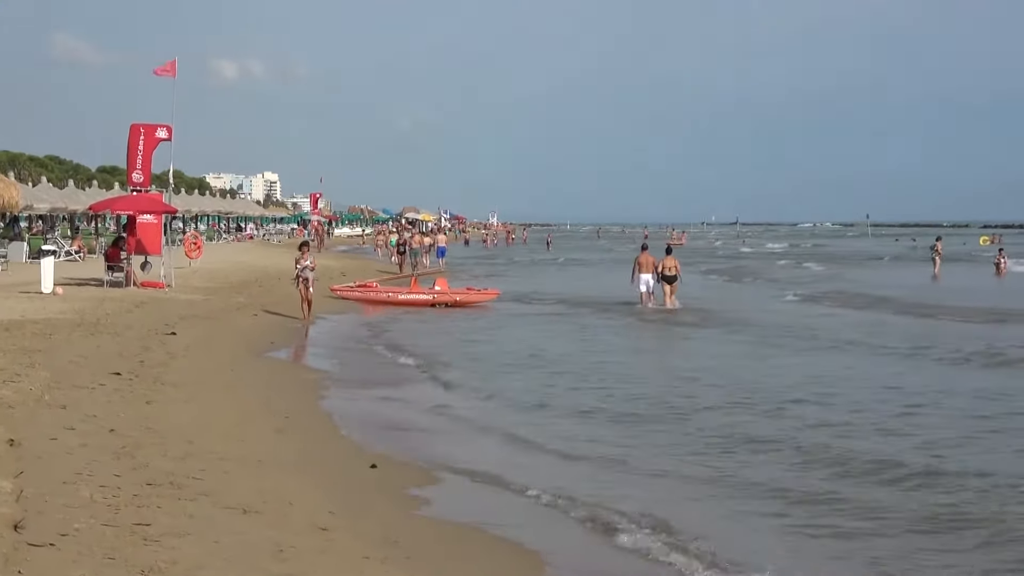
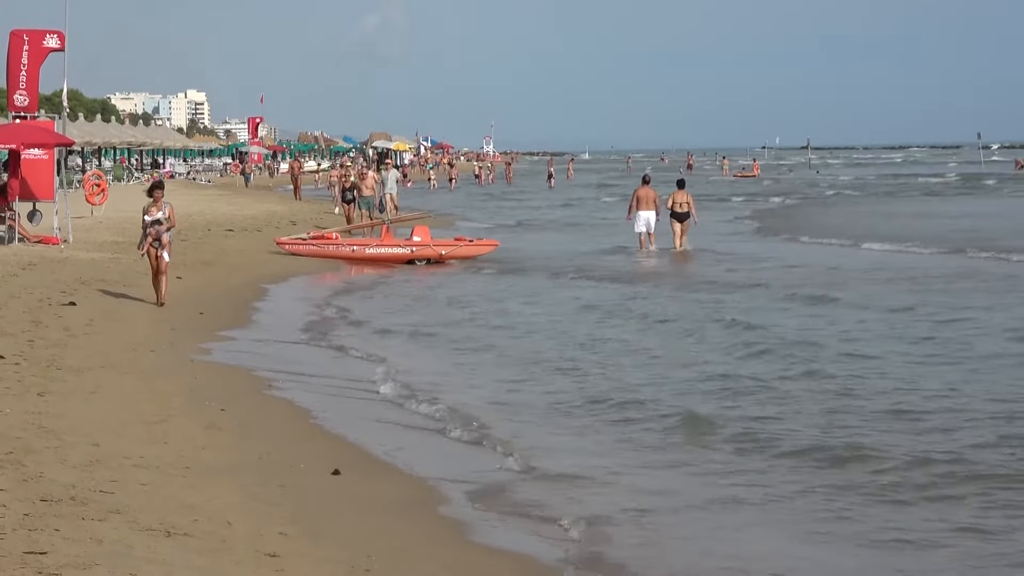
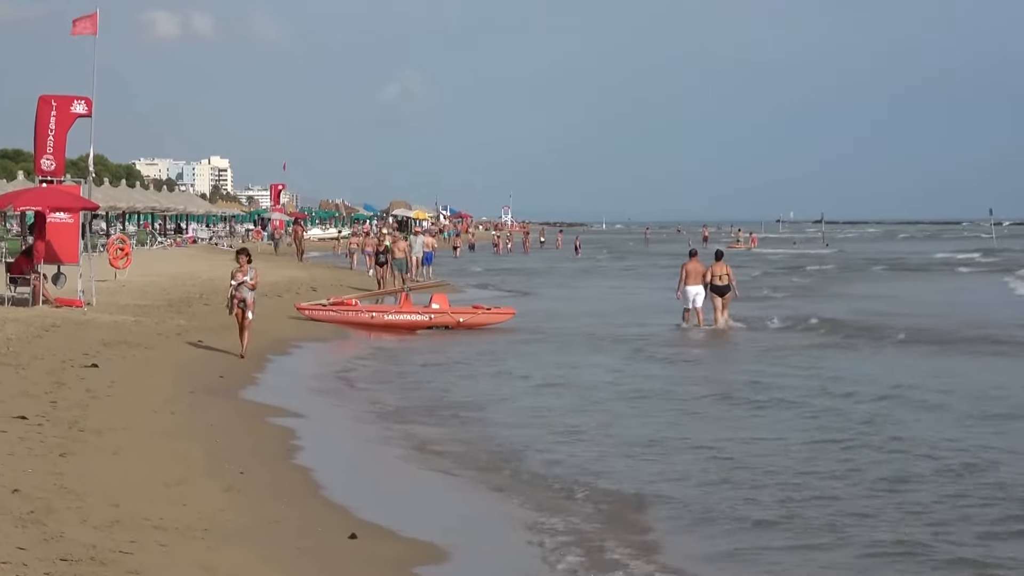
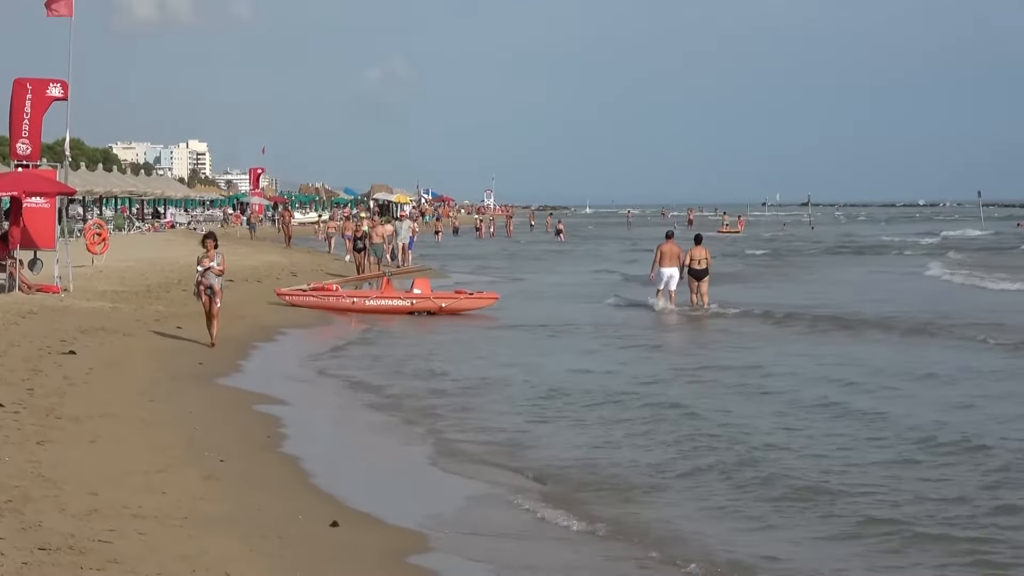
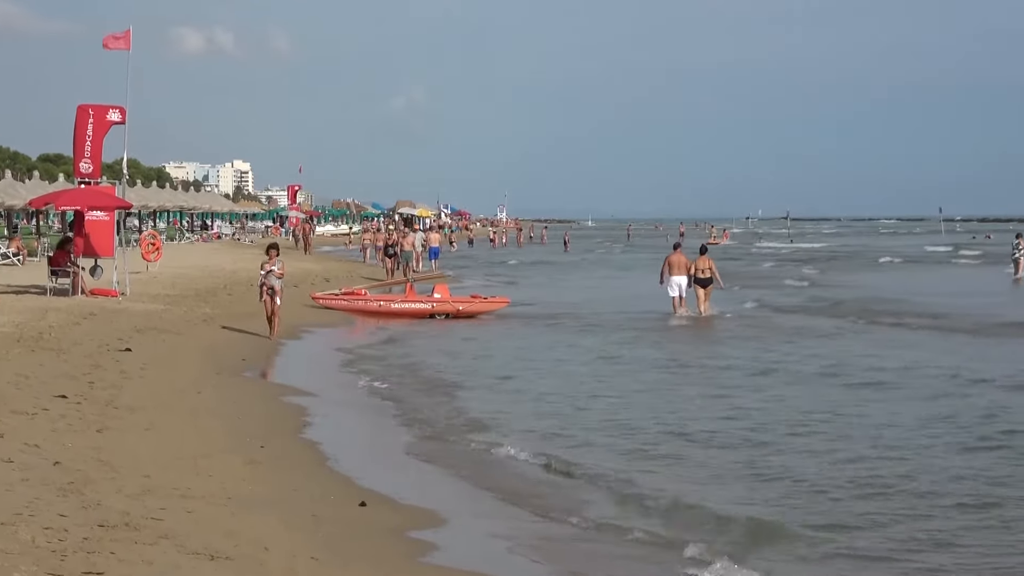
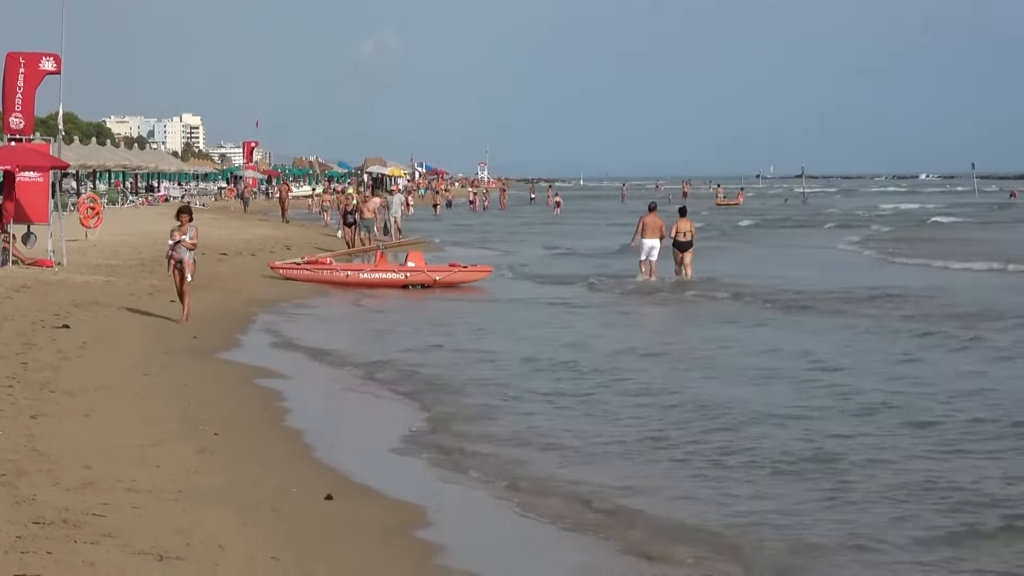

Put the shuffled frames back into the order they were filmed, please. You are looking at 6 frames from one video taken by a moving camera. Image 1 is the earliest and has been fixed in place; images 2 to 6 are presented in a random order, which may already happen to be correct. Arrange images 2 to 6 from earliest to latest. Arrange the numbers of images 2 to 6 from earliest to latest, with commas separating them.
5, 3, 4, 6, 2
